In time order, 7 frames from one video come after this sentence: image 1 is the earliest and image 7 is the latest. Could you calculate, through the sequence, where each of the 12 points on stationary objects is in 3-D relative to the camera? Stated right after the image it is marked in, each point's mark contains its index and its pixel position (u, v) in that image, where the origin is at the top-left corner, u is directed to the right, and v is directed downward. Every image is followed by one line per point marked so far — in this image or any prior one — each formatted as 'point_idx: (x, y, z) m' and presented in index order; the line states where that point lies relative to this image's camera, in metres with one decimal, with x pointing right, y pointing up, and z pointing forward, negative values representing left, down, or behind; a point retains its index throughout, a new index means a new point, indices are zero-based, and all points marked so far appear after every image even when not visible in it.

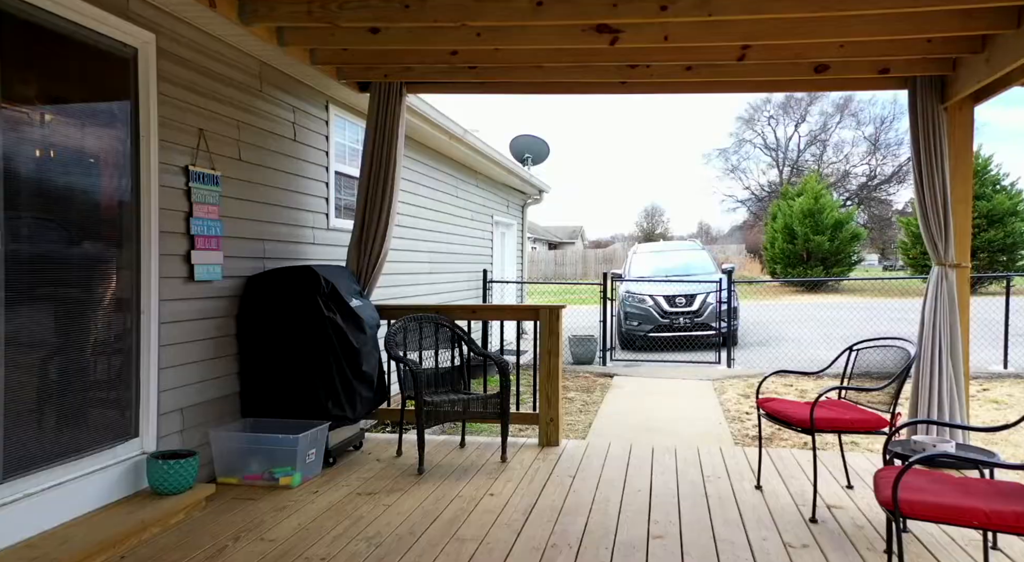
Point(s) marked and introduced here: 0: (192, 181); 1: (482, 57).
0: (-1.7, +0.5, +3.9) m
1: (-0.2, +1.3, +4.3) m
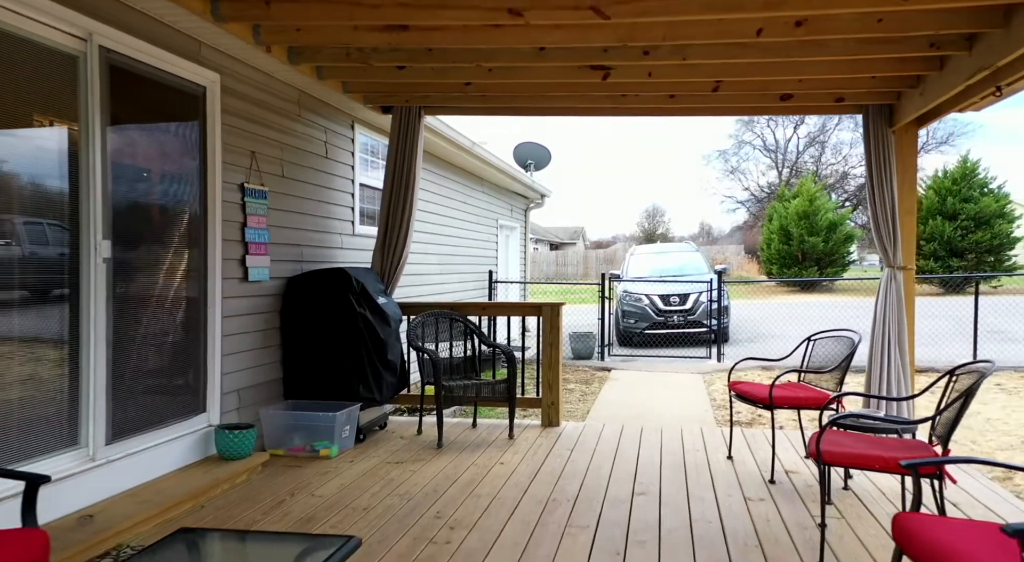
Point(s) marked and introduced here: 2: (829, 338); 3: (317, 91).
0: (-1.6, +0.5, +4.6) m
1: (-0.1, +1.3, +5.0) m
2: (+1.9, -0.3, +4.5) m
3: (-1.4, +1.4, +5.4) m
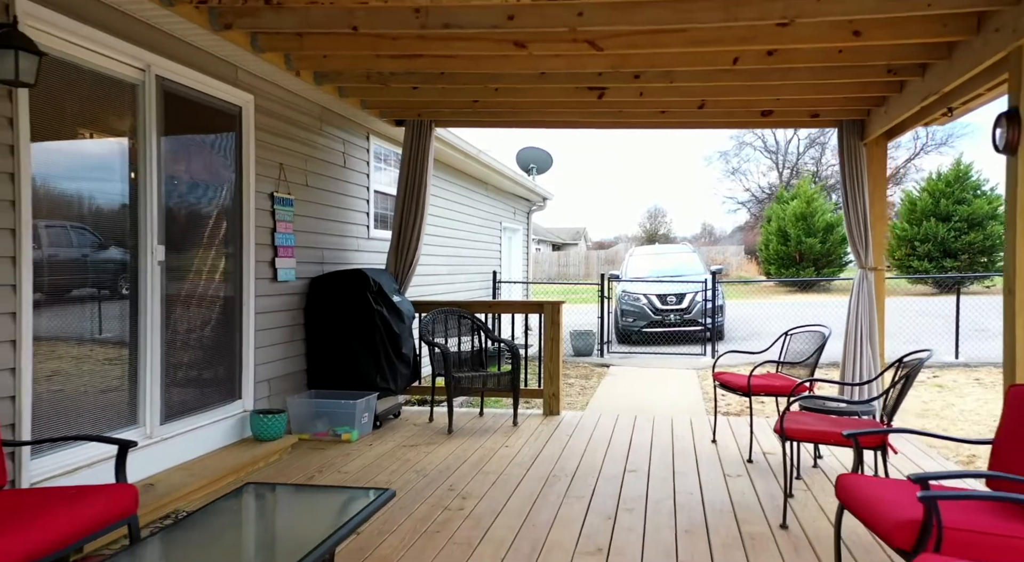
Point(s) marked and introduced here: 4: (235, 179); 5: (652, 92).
0: (-1.6, +0.5, +5.1) m
1: (-0.1, +1.3, +5.5) m
2: (+1.9, -0.3, +5.0) m
3: (-1.3, +1.4, +5.9) m
4: (-1.7, +0.6, +4.7) m
5: (+0.9, +1.2, +4.9) m
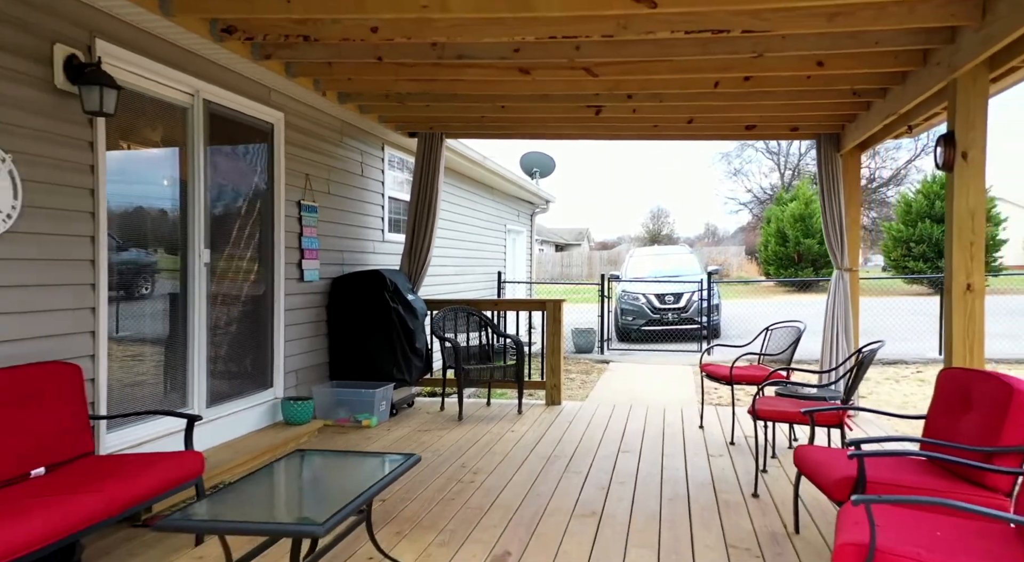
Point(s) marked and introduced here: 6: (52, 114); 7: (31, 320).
0: (-1.5, +0.5, +5.6) m
1: (-0.1, +1.3, +6.0) m
2: (+2.0, -0.3, +5.5) m
3: (-1.3, +1.4, +6.4) m
4: (-1.7, +0.6, +5.2) m
5: (+0.9, +1.2, +5.4) m
6: (-2.0, +0.7, +3.4) m
7: (-2.1, -0.2, +3.3) m
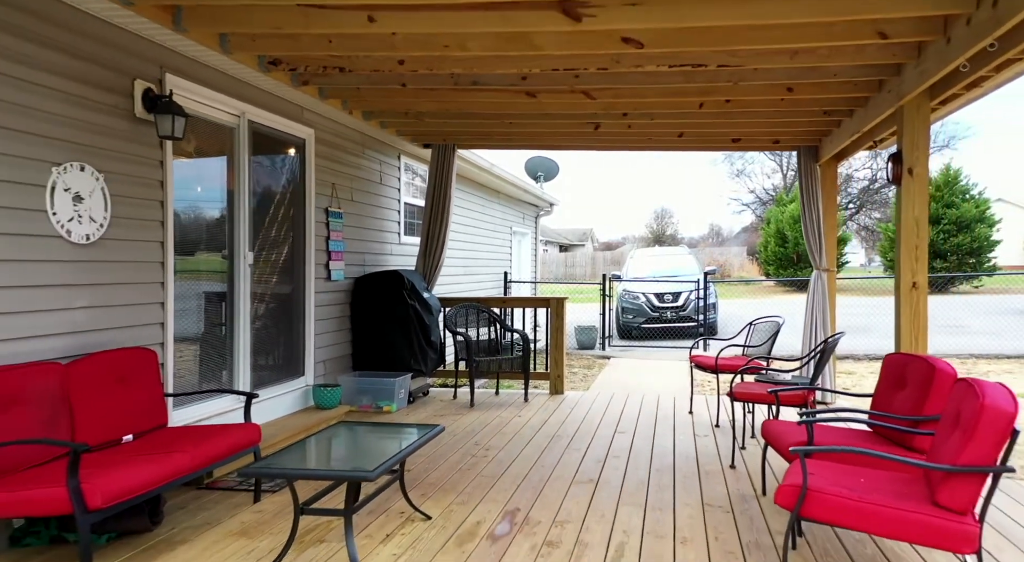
0: (-1.5, +0.5, +6.2) m
1: (0.0, +1.3, +6.6) m
2: (+2.0, -0.3, +6.1) m
3: (-1.2, +1.4, +7.0) m
4: (-1.6, +0.6, +5.8) m
5: (+1.0, +1.2, +6.0) m
6: (-2.0, +0.7, +4.0) m
7: (-2.0, -0.2, +3.9) m
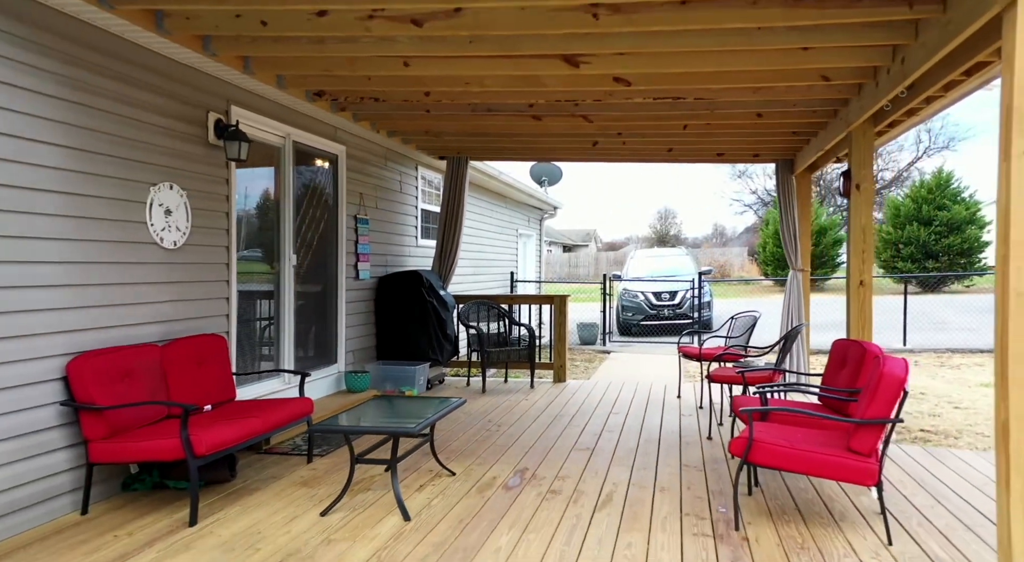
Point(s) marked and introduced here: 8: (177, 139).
0: (-1.4, +0.5, +7.0) m
1: (+0.1, +1.3, +7.4) m
2: (+2.1, -0.3, +6.9) m
3: (-1.2, +1.4, +7.8) m
4: (-1.5, +0.6, +6.6) m
5: (+1.1, +1.2, +6.8) m
6: (-1.9, +0.8, +4.8) m
7: (-2.0, -0.2, +4.7) m
8: (-2.0, +0.8, +4.5) m
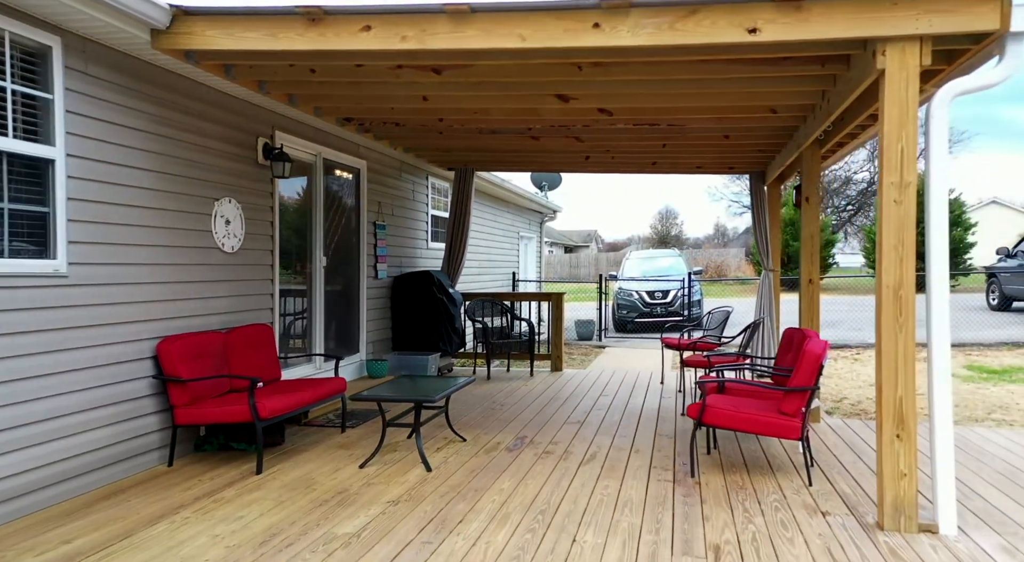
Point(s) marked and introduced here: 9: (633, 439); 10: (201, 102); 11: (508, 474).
0: (-1.4, +0.5, +7.9) m
1: (+0.1, +1.3, +8.3) m
2: (+2.1, -0.3, +7.7) m
3: (-1.1, +1.4, +8.7) m
4: (-1.5, +0.6, +7.5) m
5: (+1.1, +1.2, +7.7) m
6: (-1.9, +0.8, +5.6) m
7: (-1.9, -0.1, +5.6) m
8: (-2.0, +0.9, +5.4) m
9: (+0.8, -1.1, +5.3) m
10: (-2.1, +1.2, +5.0) m
11: (0.0, -1.1, +4.5) m
